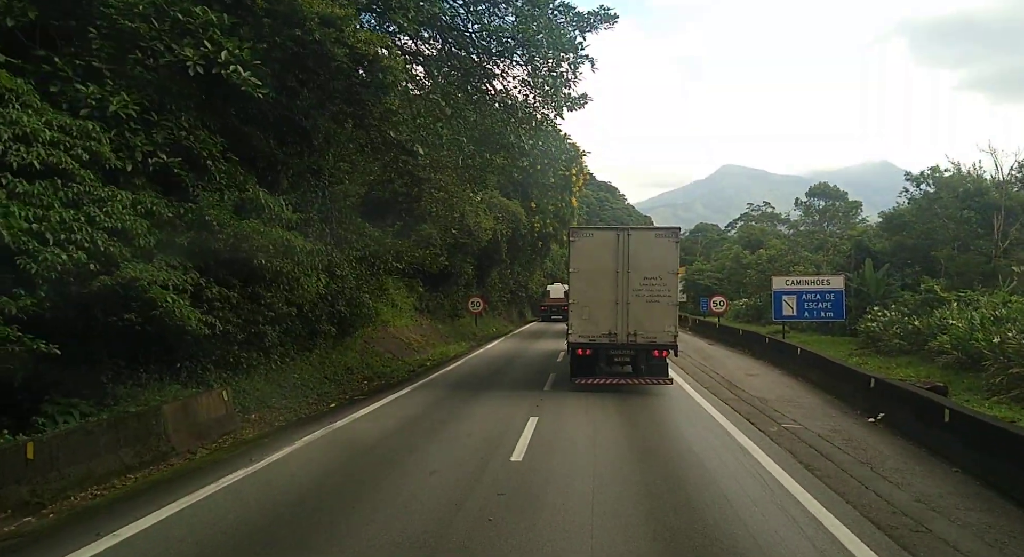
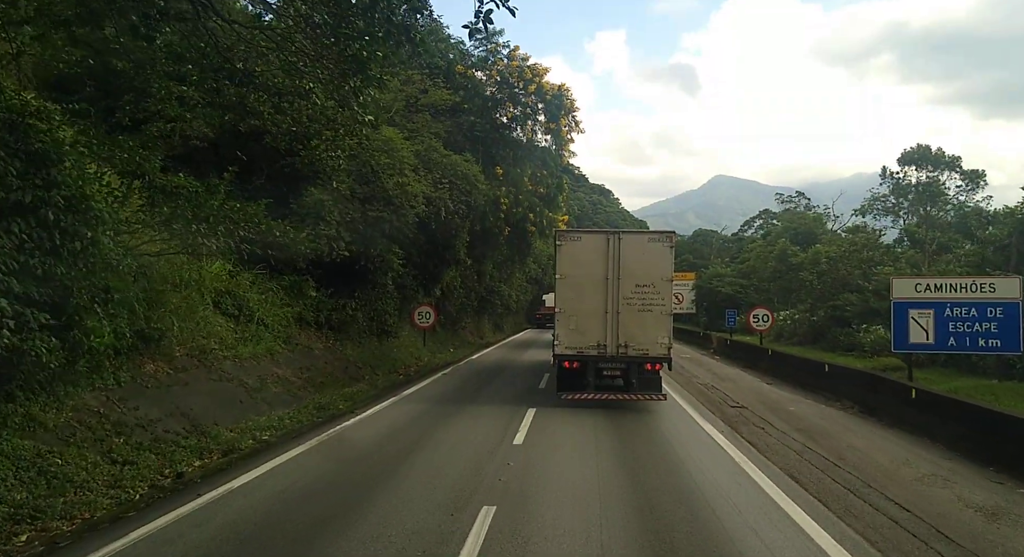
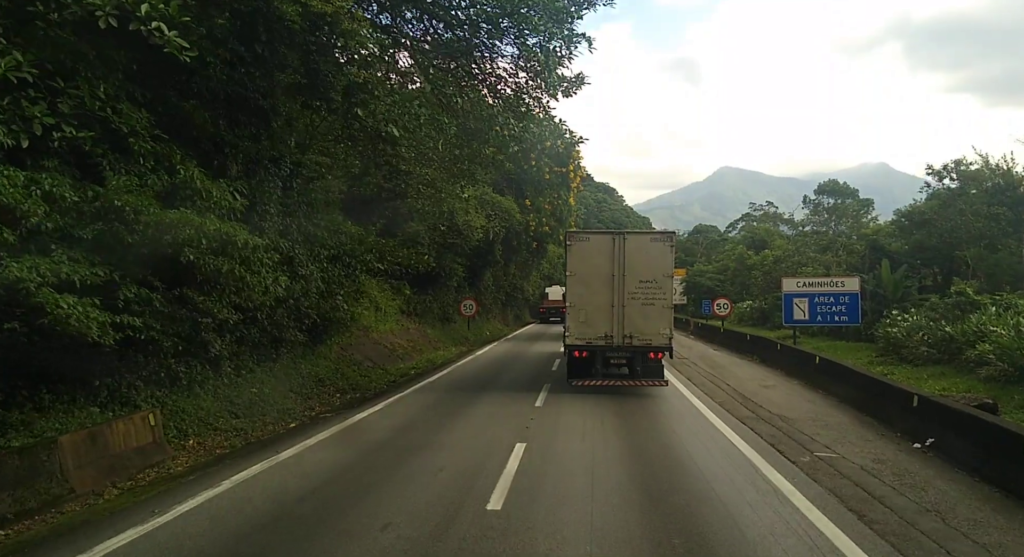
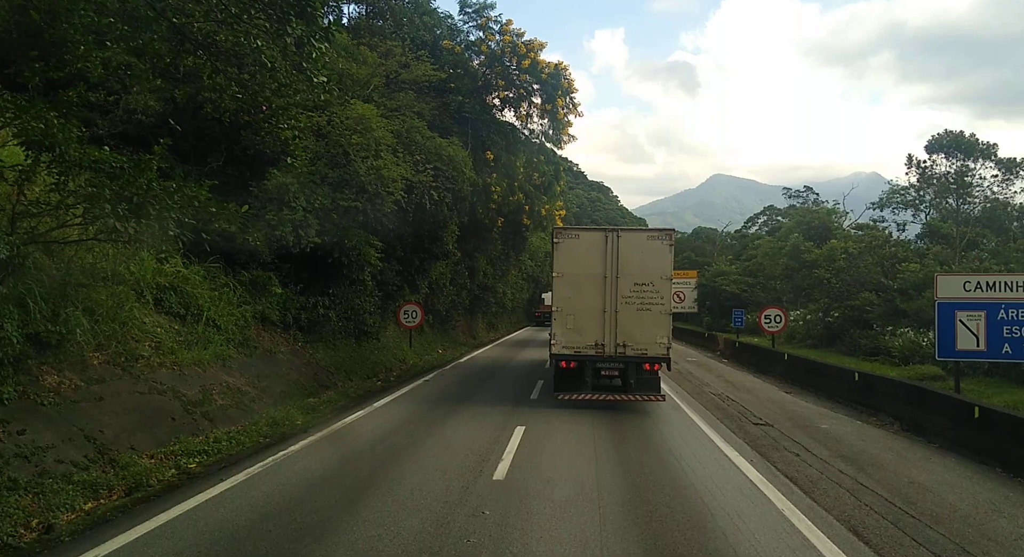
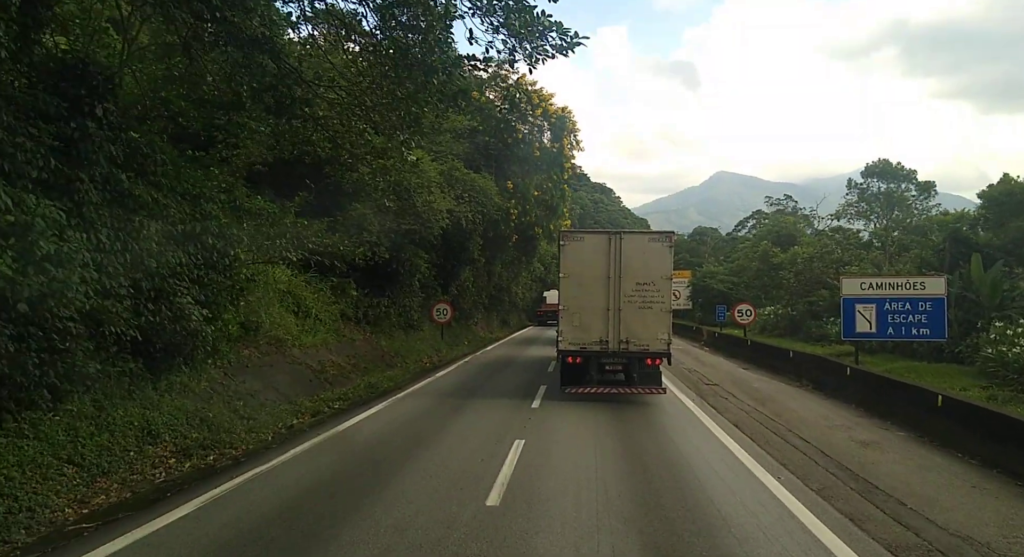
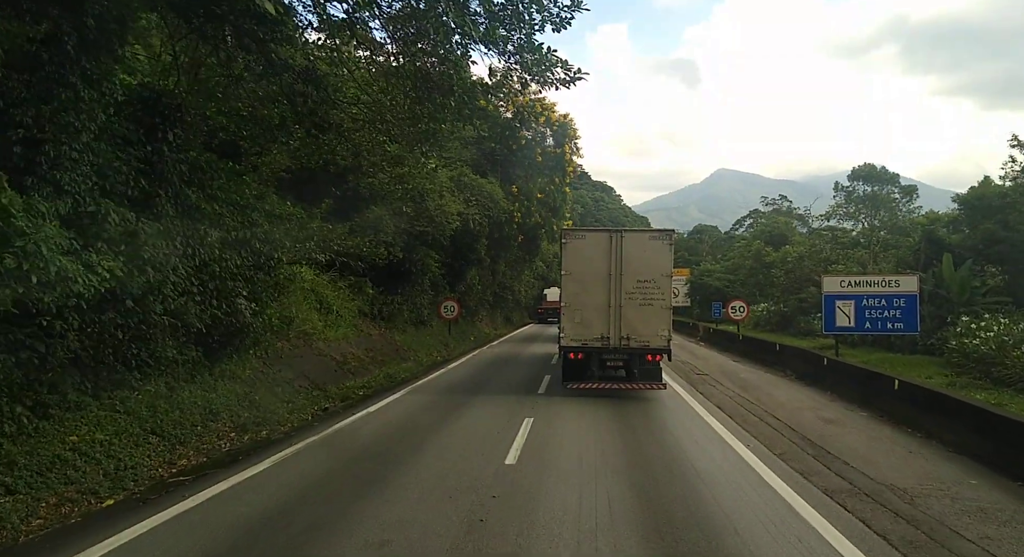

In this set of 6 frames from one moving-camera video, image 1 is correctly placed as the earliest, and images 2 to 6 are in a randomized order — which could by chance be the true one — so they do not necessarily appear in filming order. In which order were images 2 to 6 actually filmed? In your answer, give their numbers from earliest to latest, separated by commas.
3, 6, 5, 2, 4
